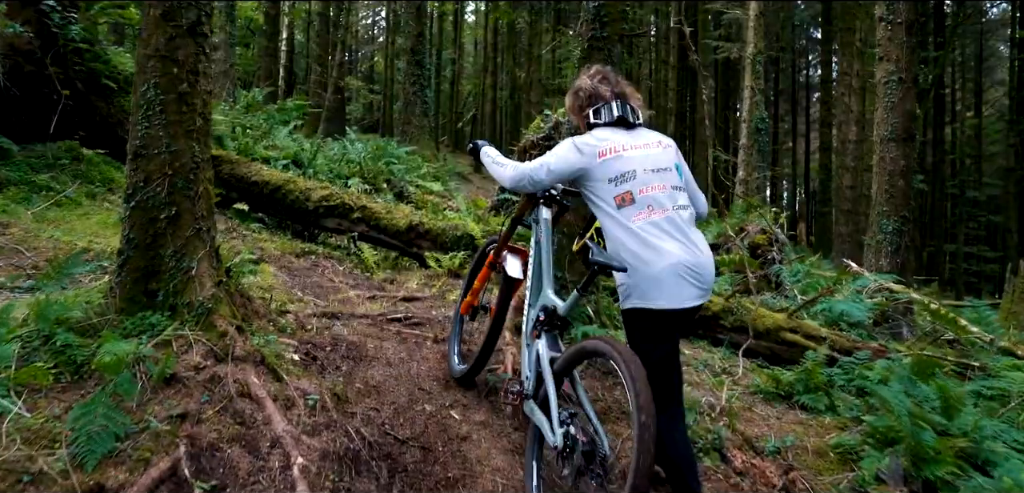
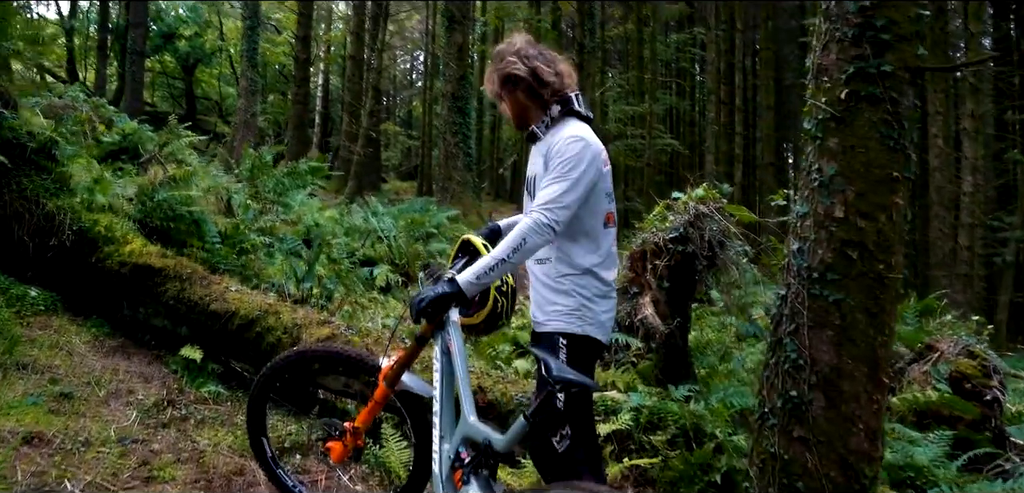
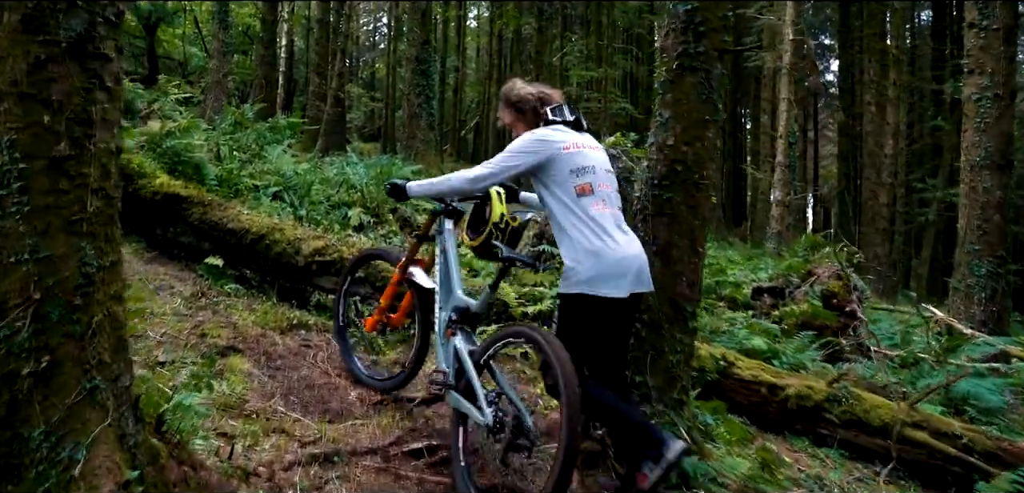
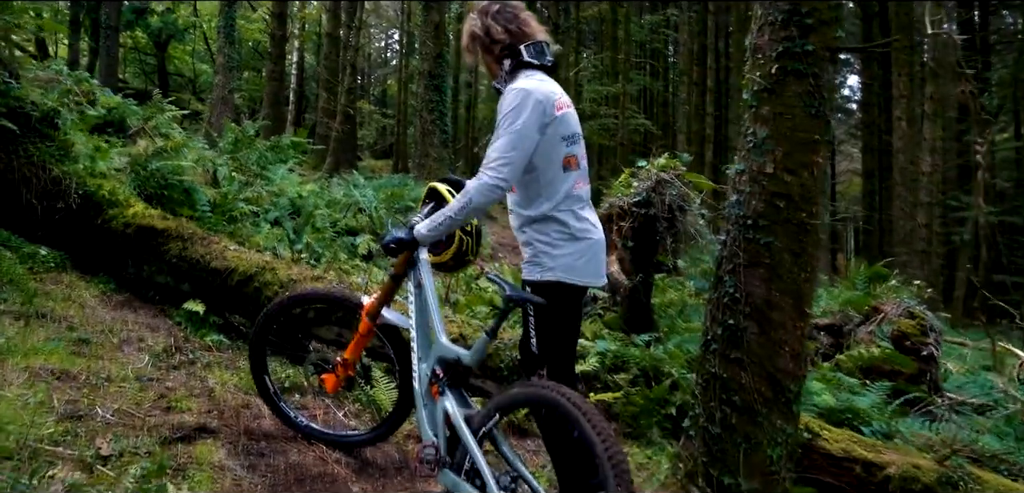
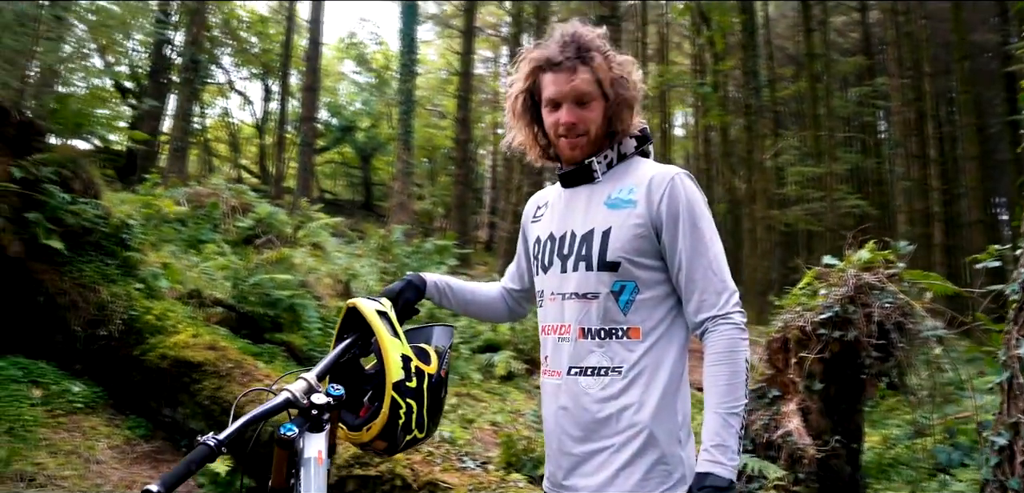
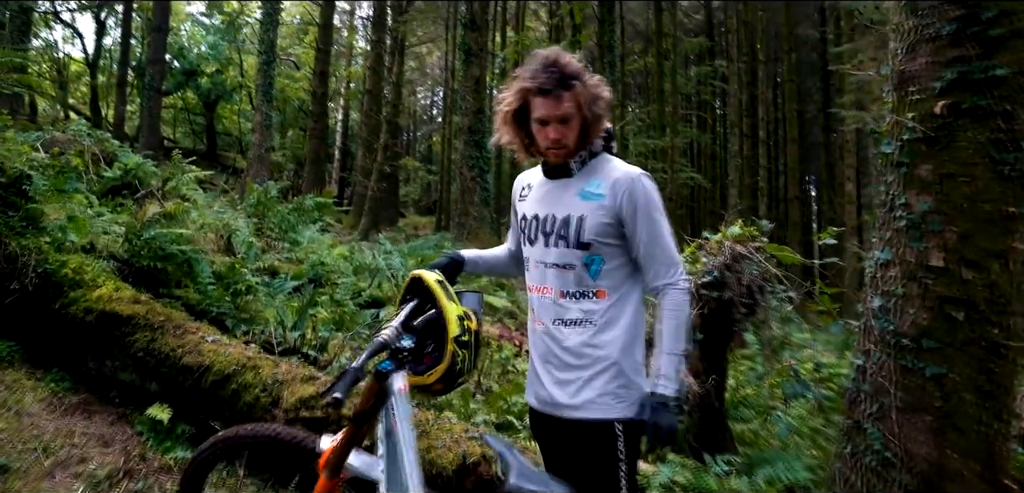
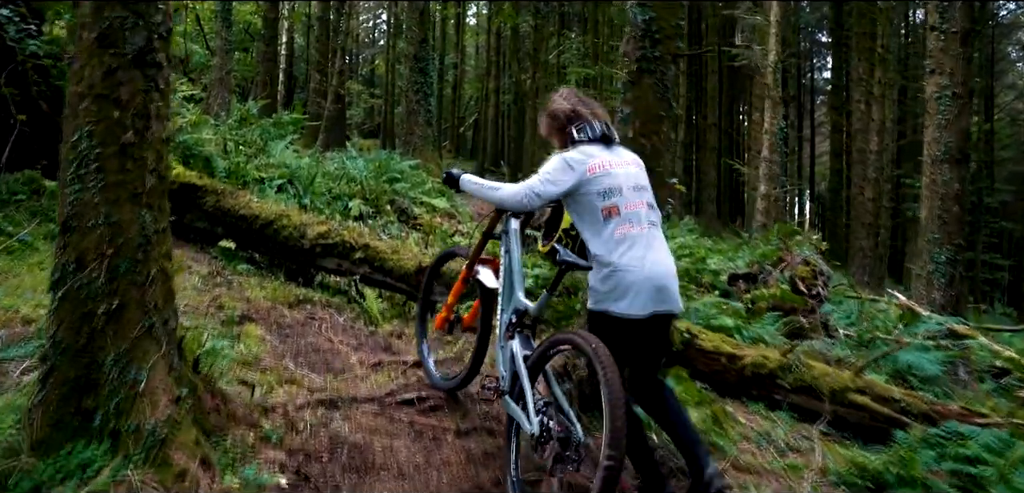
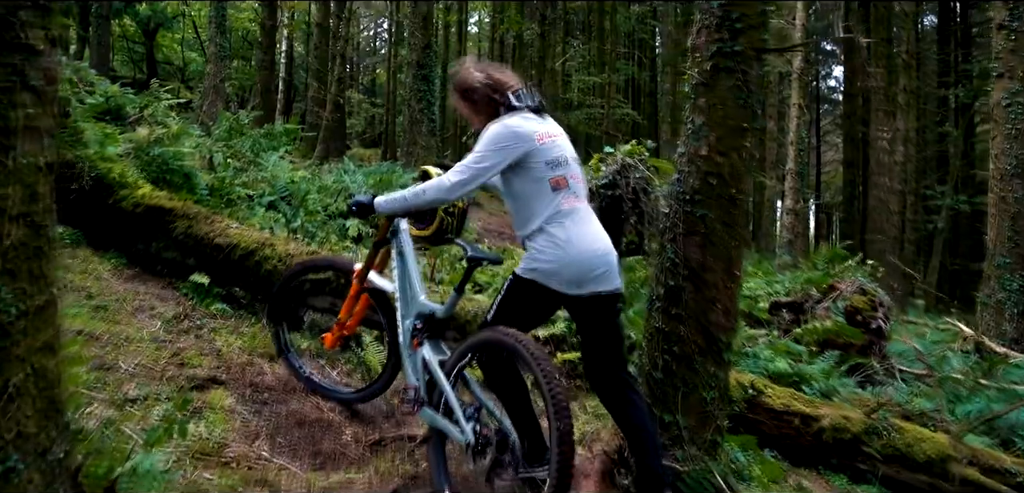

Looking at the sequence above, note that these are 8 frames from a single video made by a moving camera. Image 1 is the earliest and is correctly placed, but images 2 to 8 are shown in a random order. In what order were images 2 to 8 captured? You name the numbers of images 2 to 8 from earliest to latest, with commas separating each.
7, 3, 8, 4, 2, 6, 5
